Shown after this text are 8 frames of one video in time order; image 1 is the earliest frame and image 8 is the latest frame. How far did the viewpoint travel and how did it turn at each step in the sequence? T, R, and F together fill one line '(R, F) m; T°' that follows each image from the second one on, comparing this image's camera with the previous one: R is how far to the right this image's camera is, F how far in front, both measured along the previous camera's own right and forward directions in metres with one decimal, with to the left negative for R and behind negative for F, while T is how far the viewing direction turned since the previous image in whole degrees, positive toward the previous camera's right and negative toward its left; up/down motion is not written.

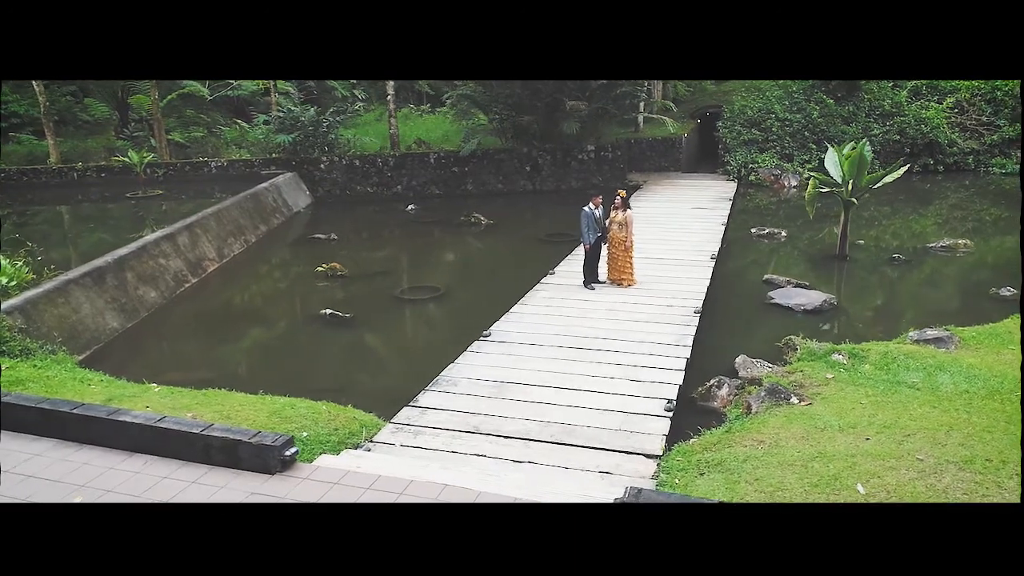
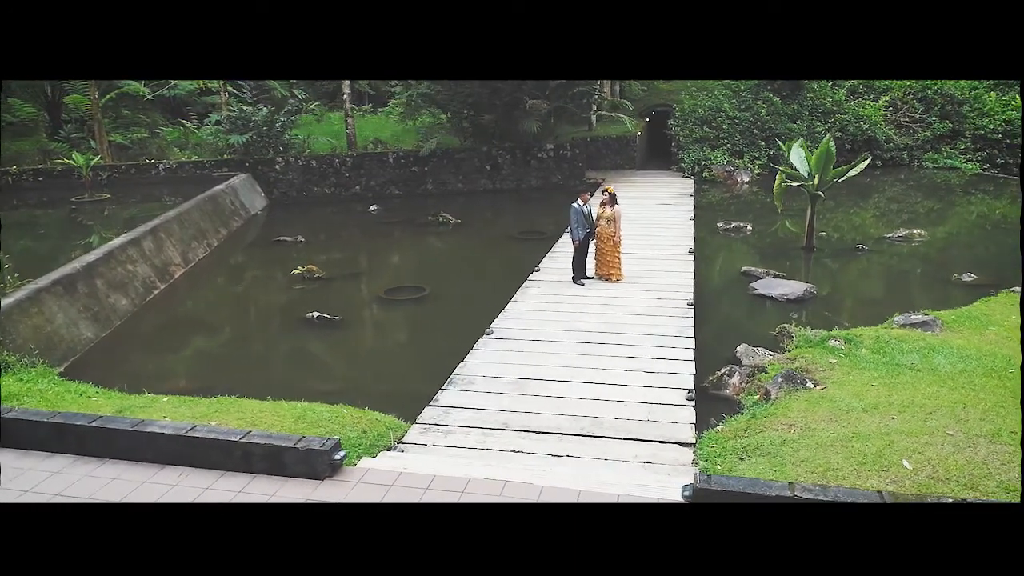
(-0.5, 0.0) m; +5°
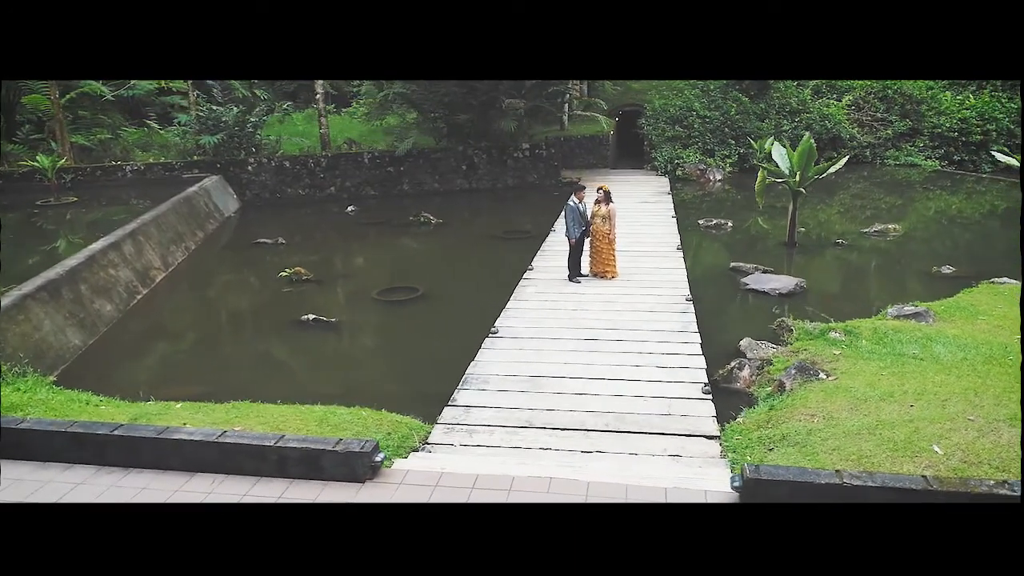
(-0.4, 0.0) m; +3°
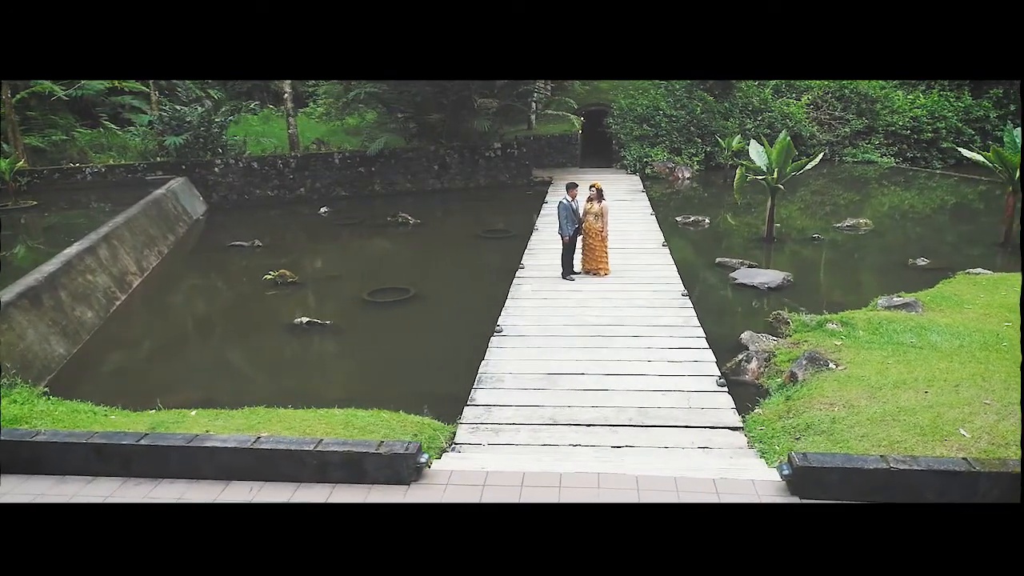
(-0.4, 0.0) m; +4°
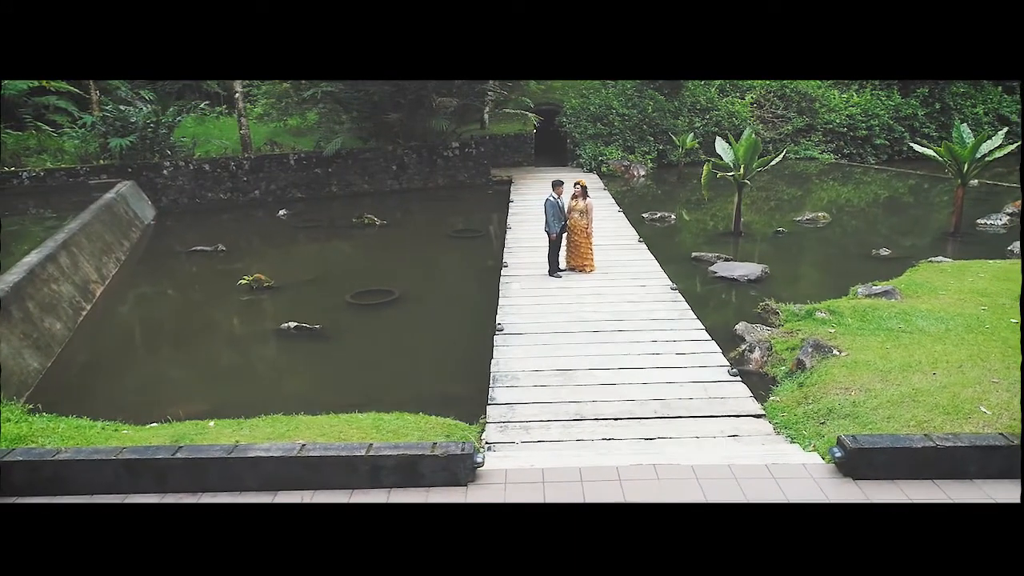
(-0.5, 0.0) m; +5°
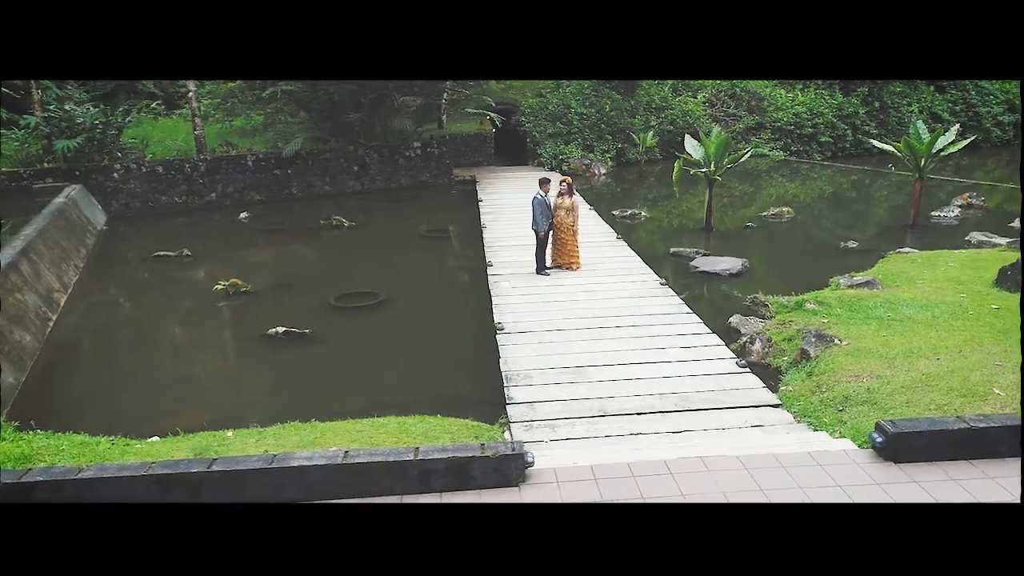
(-0.4, +0.1) m; +5°
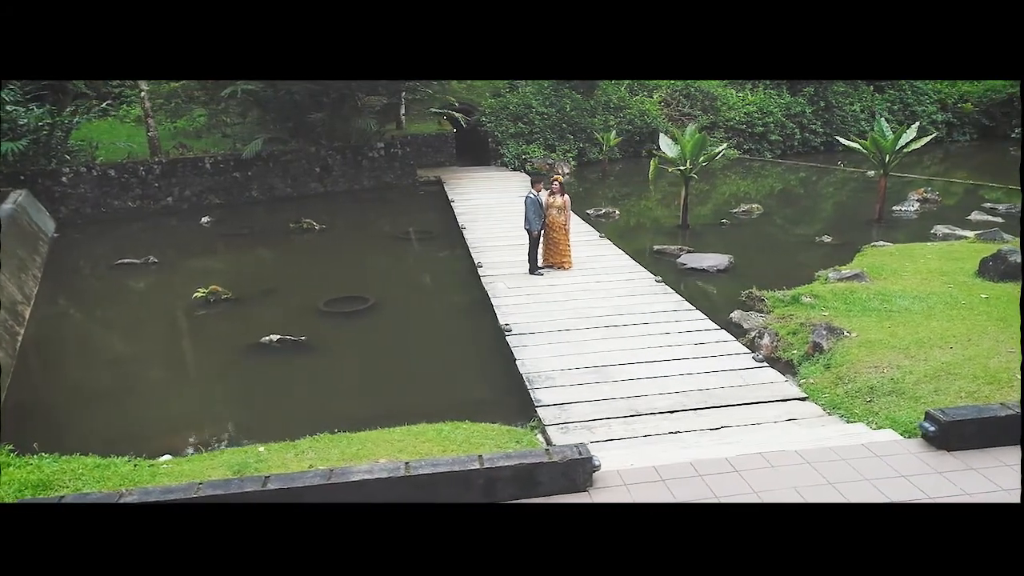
(-0.5, +0.1) m; +5°
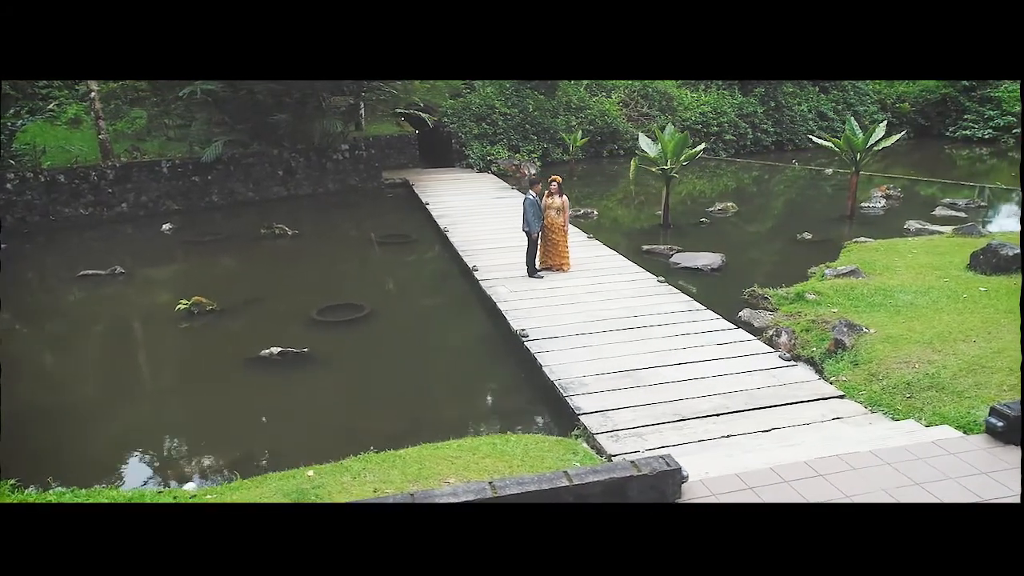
(-0.5, +0.2) m; +5°
